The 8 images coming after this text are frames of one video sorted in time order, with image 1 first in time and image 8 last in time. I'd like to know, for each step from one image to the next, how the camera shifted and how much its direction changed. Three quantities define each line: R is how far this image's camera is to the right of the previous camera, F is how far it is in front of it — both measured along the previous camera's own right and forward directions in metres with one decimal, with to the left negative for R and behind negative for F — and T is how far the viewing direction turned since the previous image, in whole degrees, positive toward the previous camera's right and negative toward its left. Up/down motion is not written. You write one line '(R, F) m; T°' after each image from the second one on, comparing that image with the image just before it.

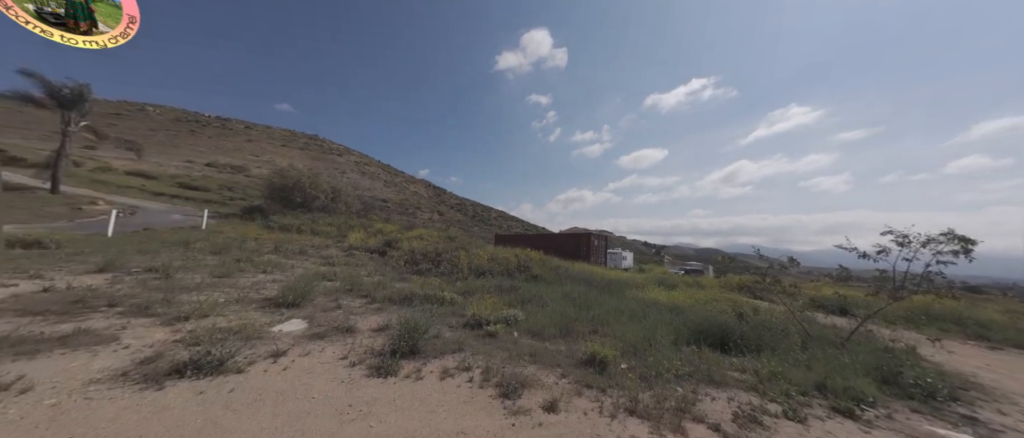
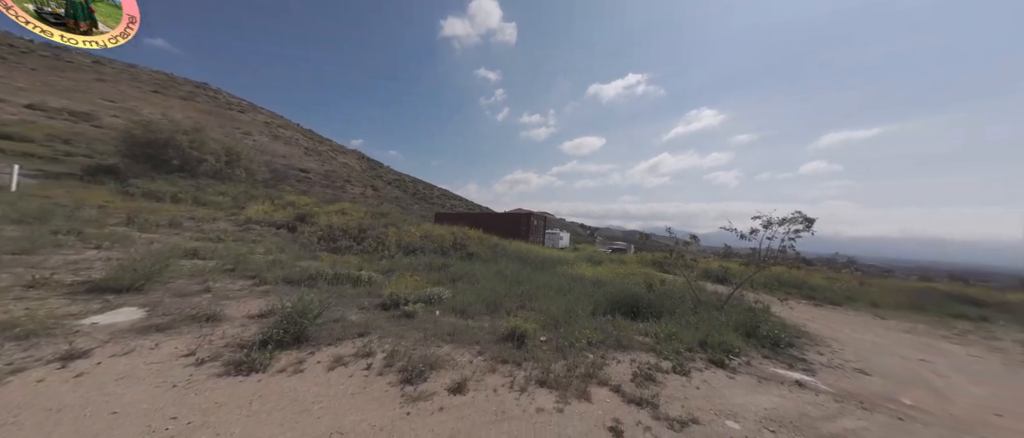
(+0.3, +0.2) m; +12°
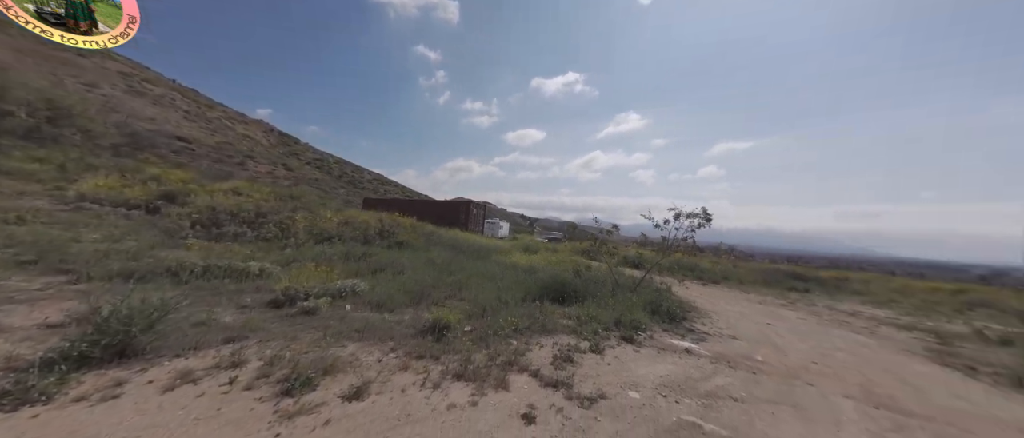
(+0.2, +0.1) m; +12°
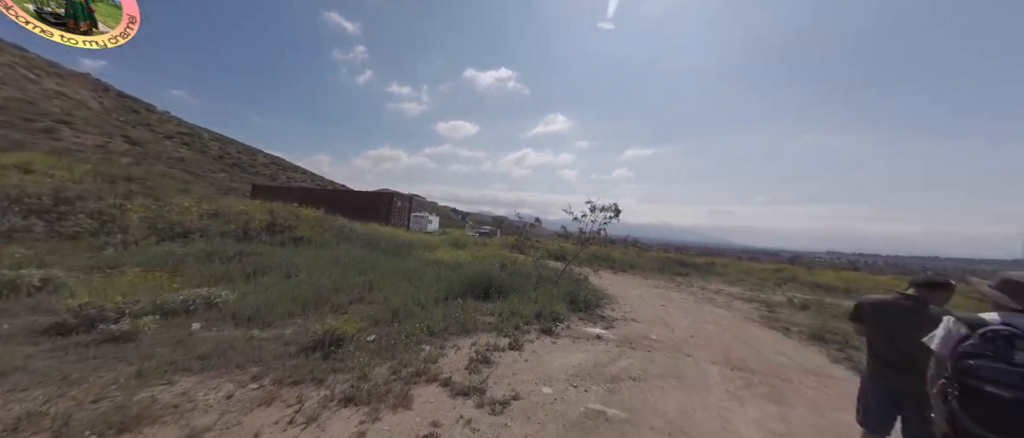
(+0.2, +0.2) m; +14°
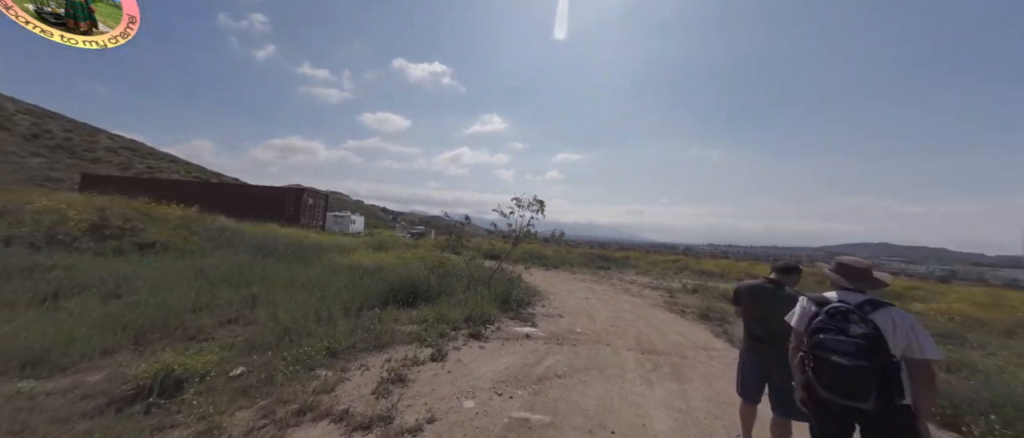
(+0.2, +0.3) m; +13°
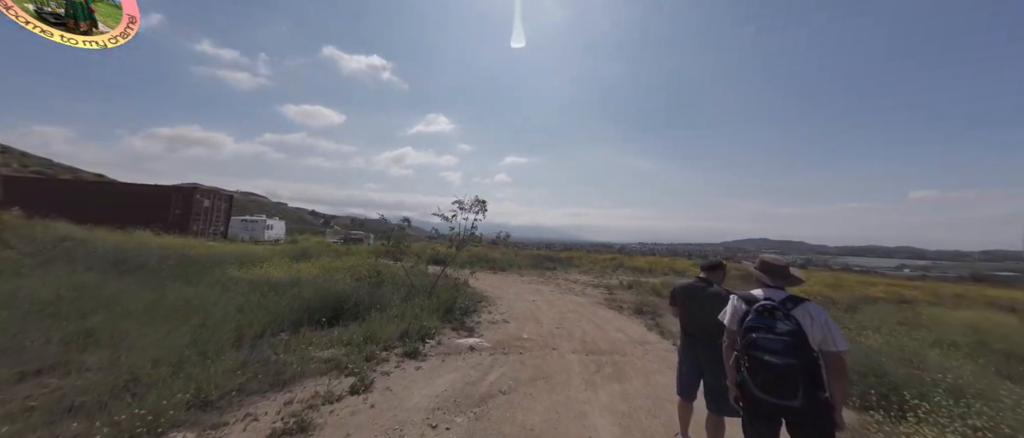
(+0.1, +0.3) m; +11°
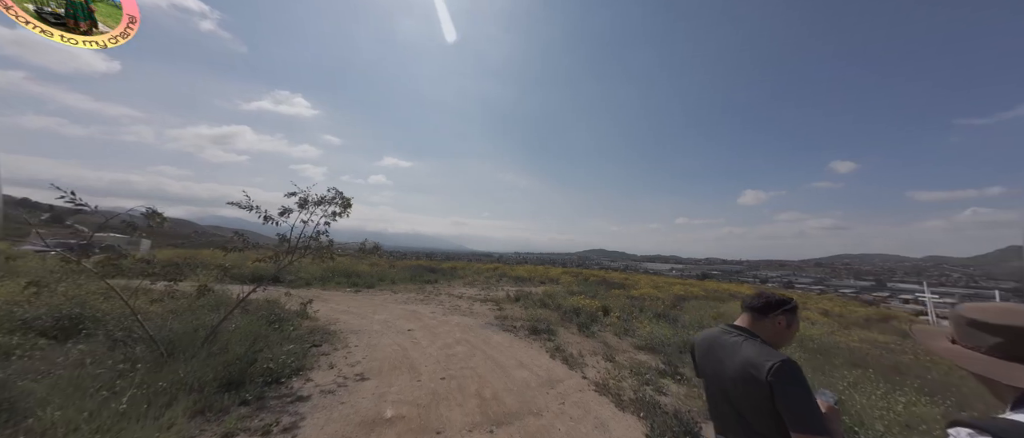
(+0.2, +2.4) m; +23°
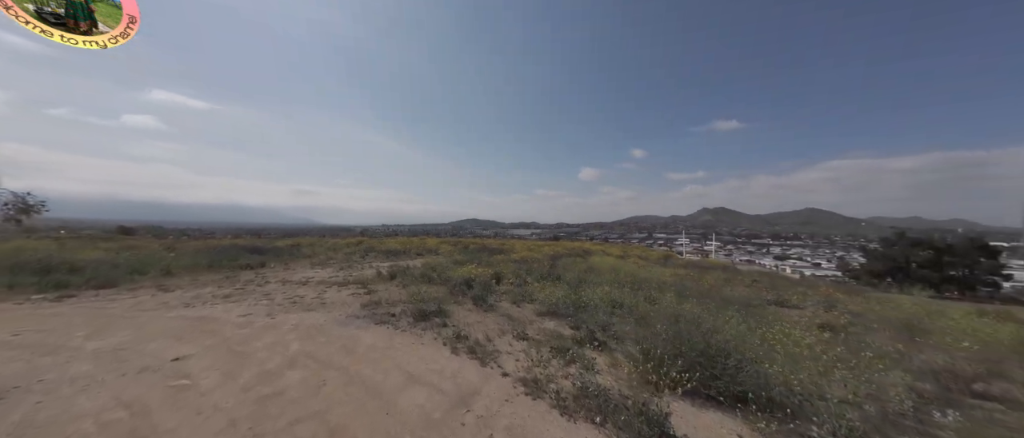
(-0.1, +2.5) m; +25°
